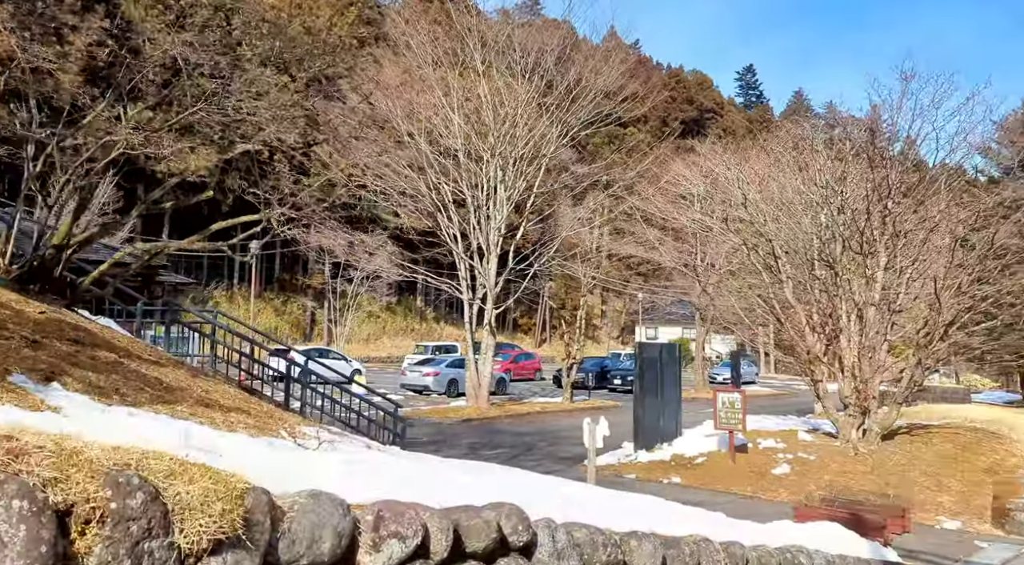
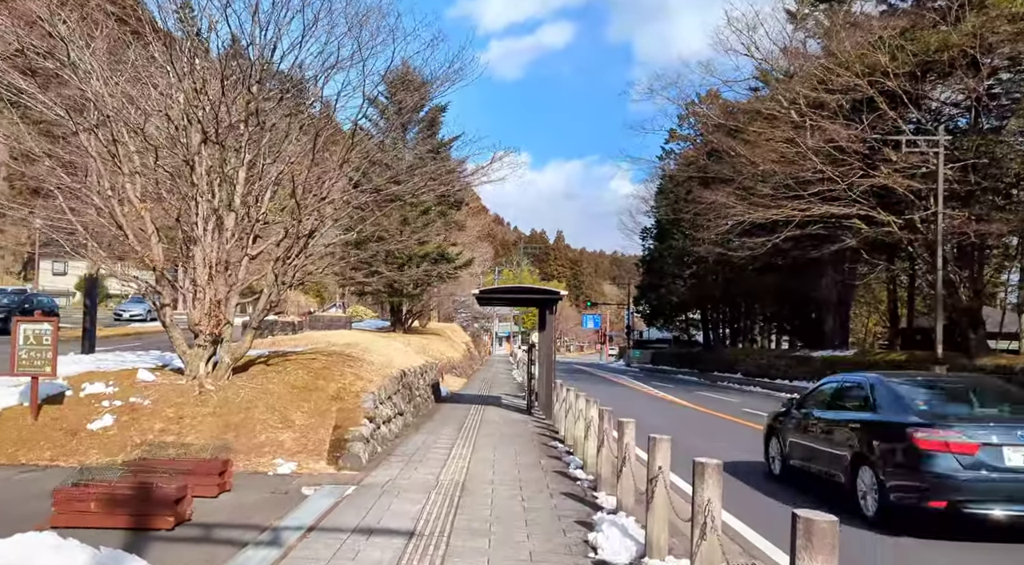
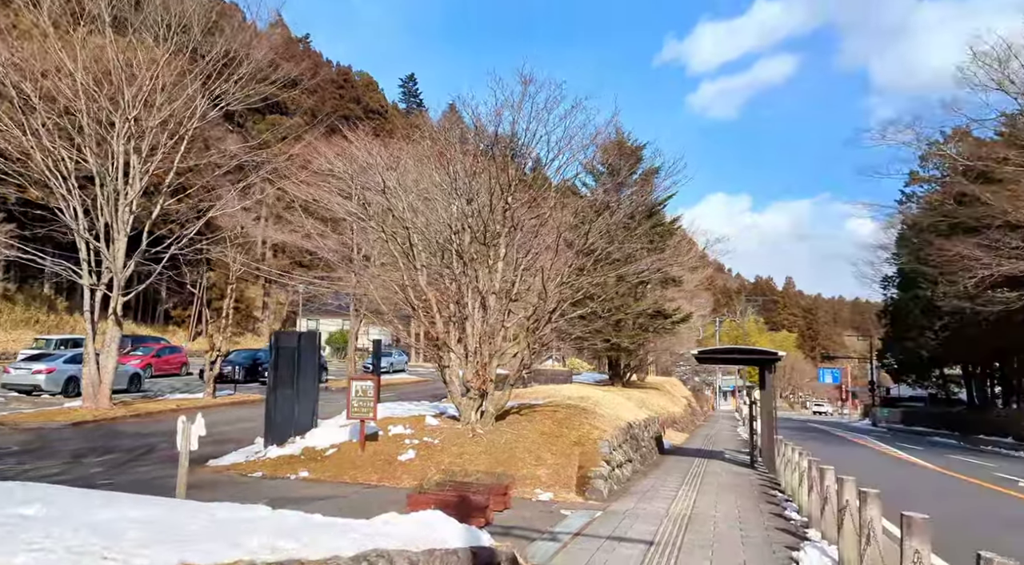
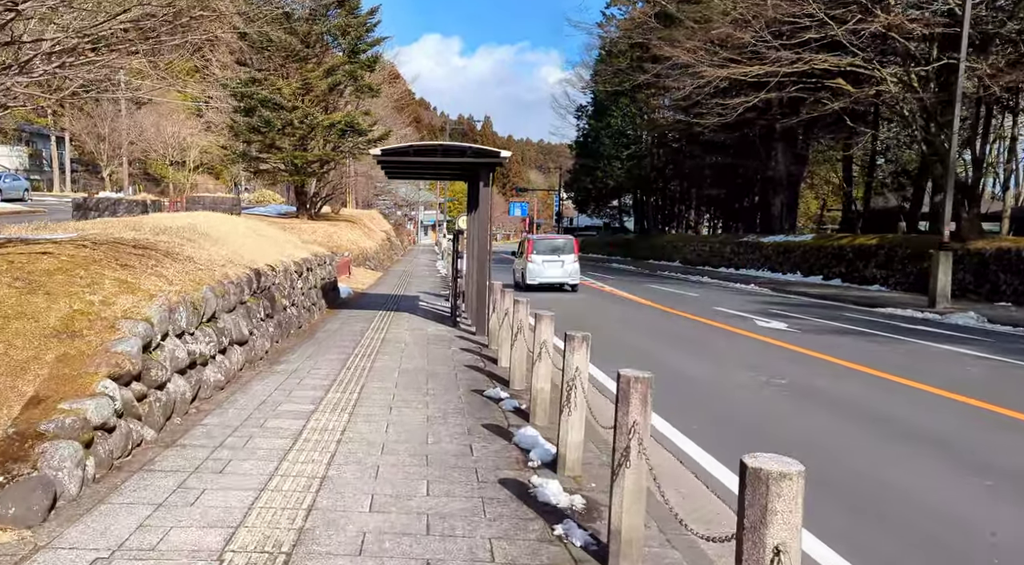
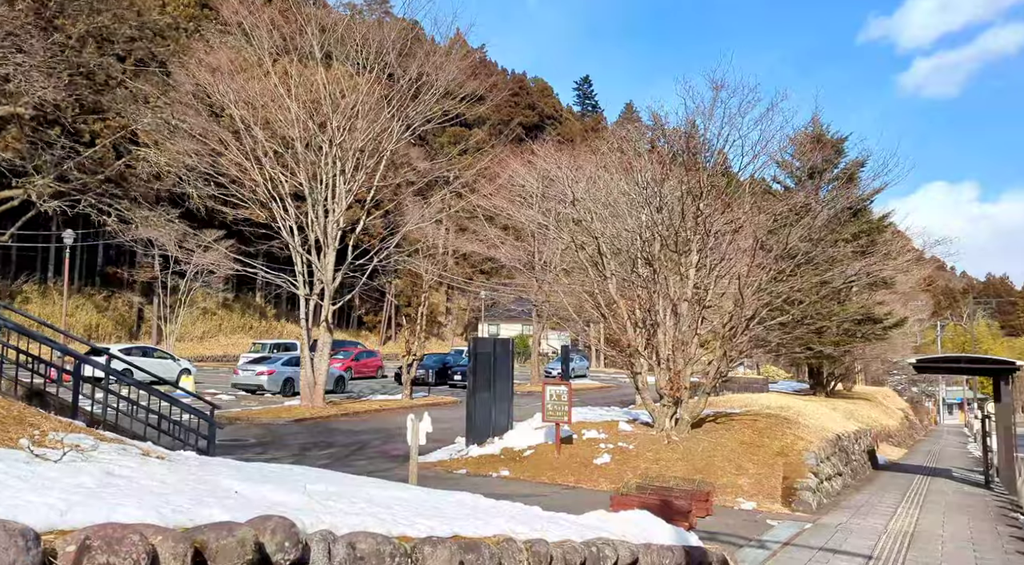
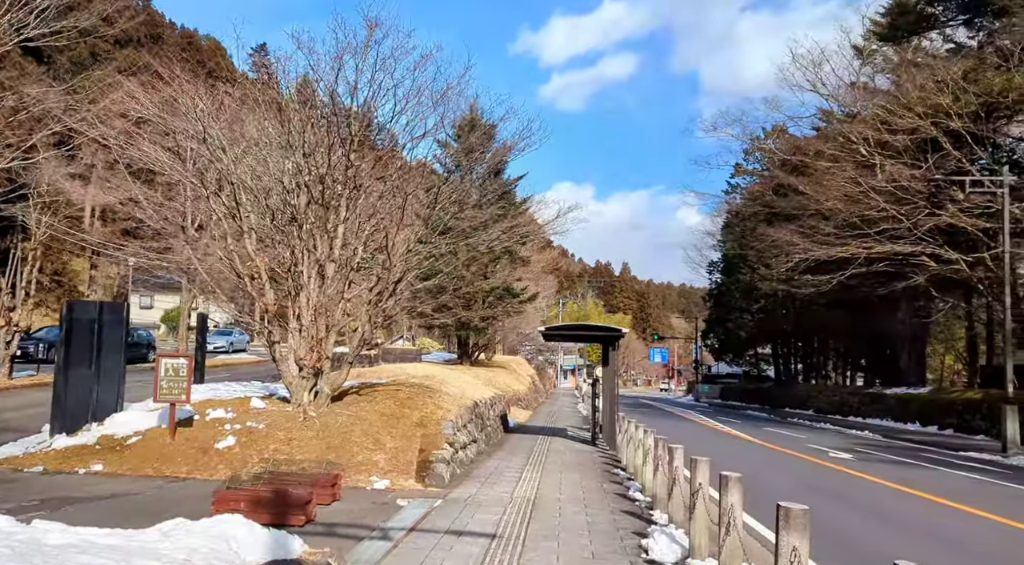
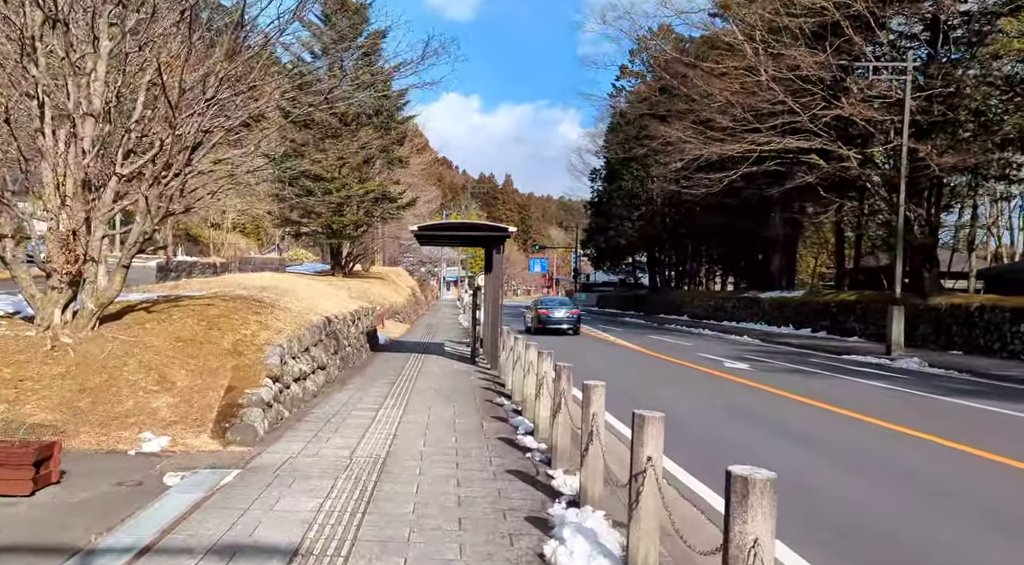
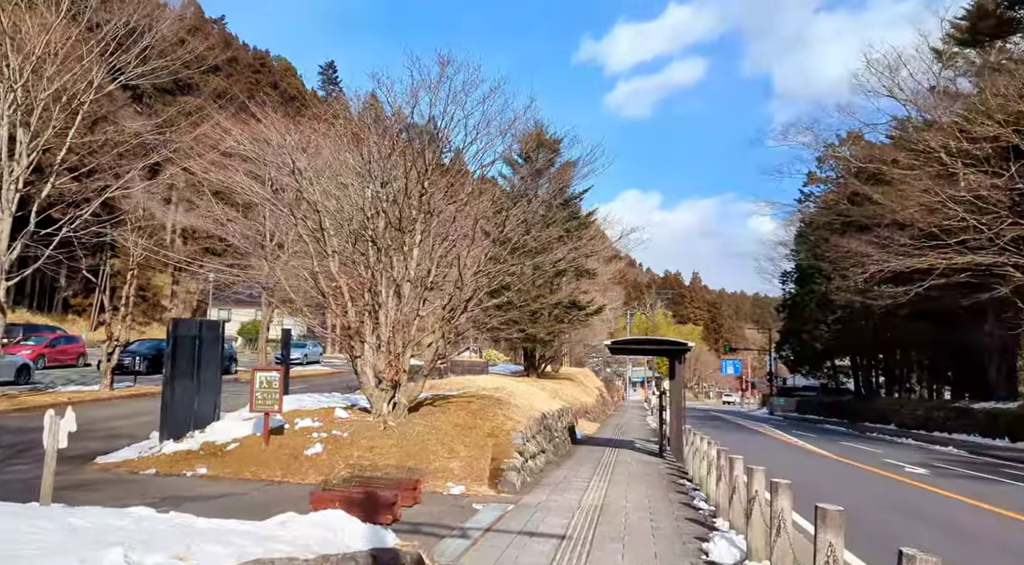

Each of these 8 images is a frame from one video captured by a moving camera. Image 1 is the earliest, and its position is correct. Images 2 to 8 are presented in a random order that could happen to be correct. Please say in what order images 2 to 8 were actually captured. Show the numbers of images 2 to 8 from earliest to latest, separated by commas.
5, 3, 8, 6, 2, 7, 4
